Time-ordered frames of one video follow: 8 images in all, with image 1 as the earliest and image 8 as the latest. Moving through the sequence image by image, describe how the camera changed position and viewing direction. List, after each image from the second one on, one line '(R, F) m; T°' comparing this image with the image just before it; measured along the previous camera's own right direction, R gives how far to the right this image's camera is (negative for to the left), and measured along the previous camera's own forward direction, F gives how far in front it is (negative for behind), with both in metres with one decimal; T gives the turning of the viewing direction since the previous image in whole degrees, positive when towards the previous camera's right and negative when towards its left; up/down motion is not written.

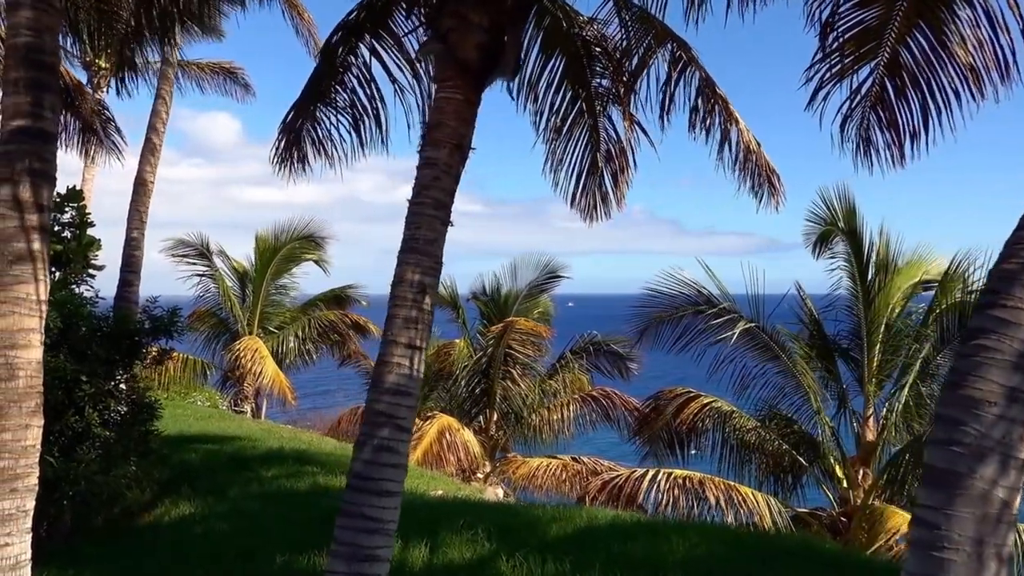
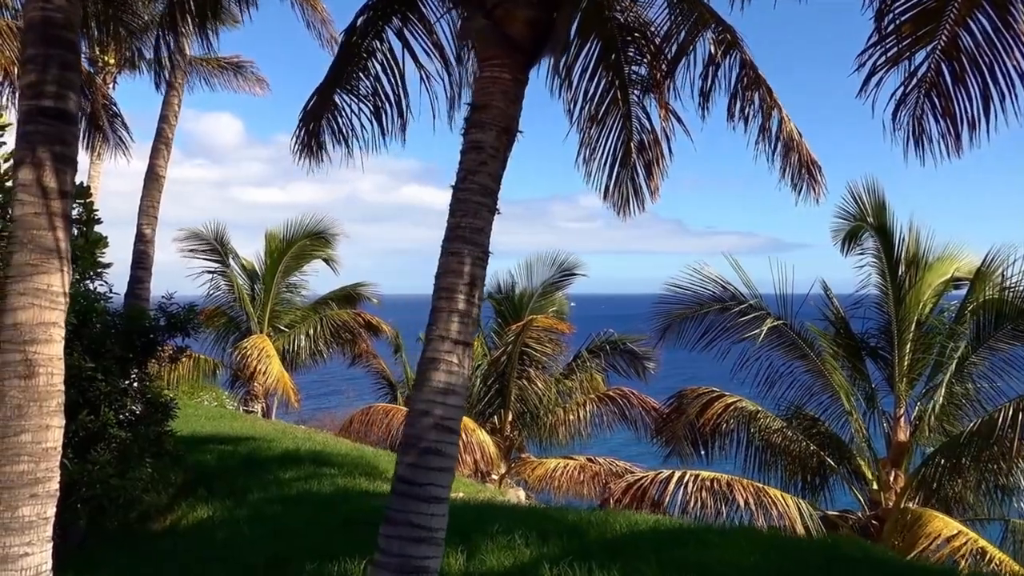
(-0.2, +0.3) m; 0°
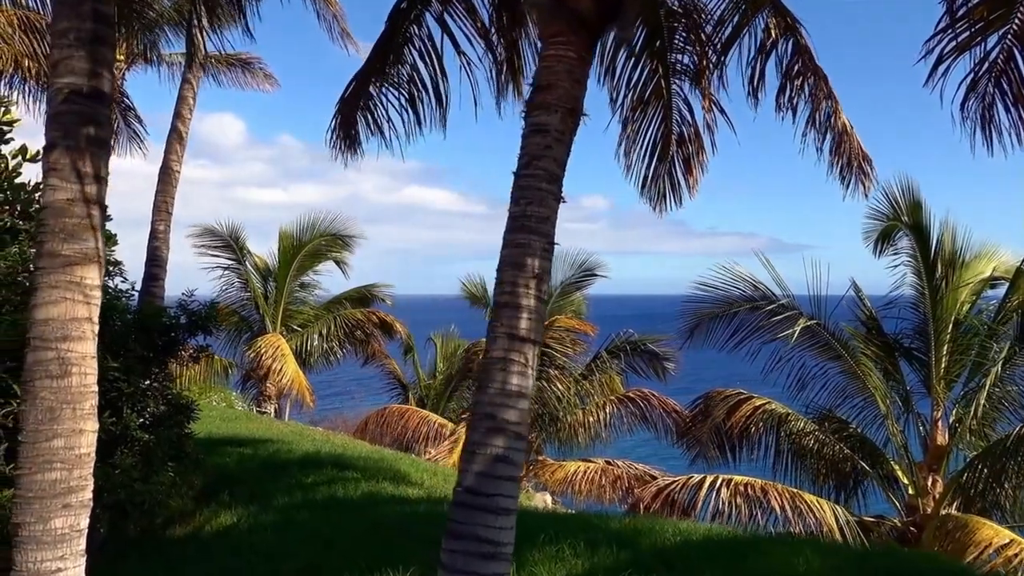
(-0.3, +0.3) m; 0°
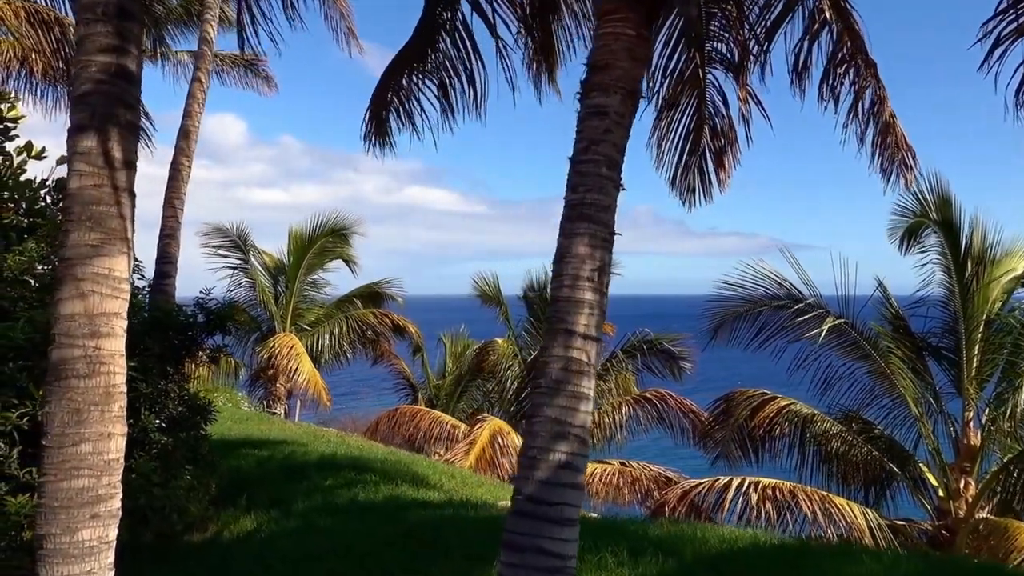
(-0.2, +0.2) m; 0°
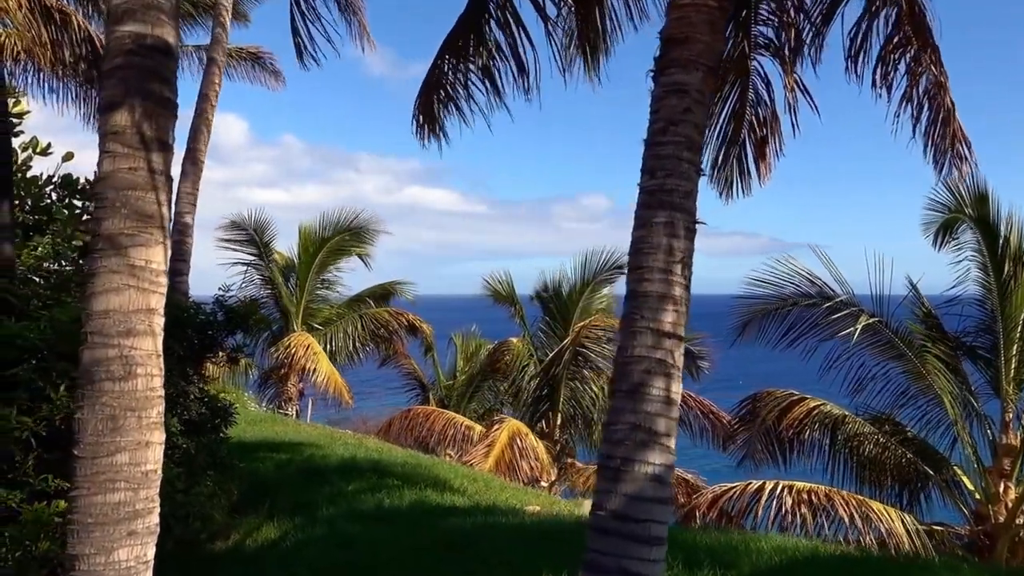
(-0.3, +0.3) m; 0°
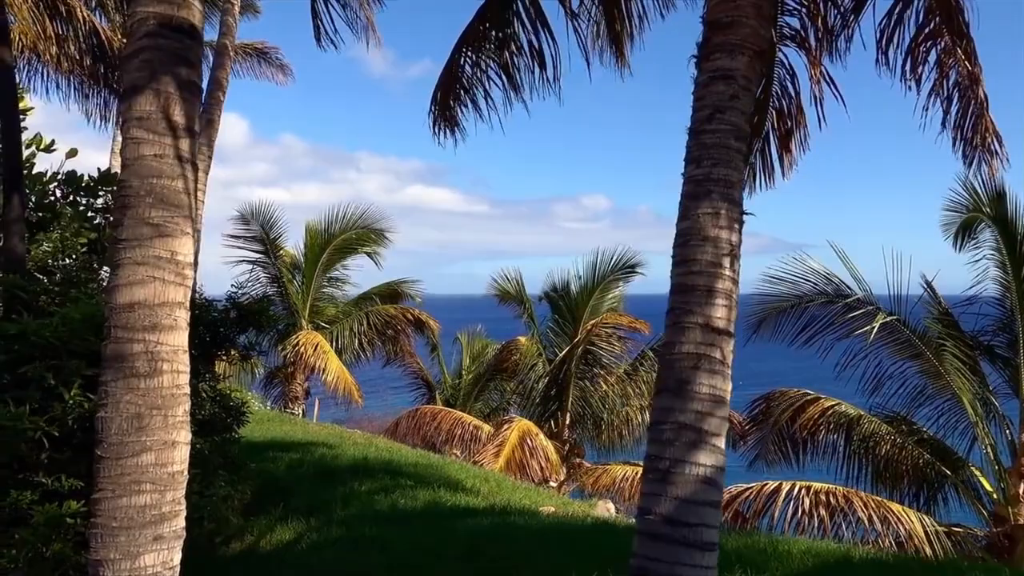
(-0.1, +0.1) m; 0°
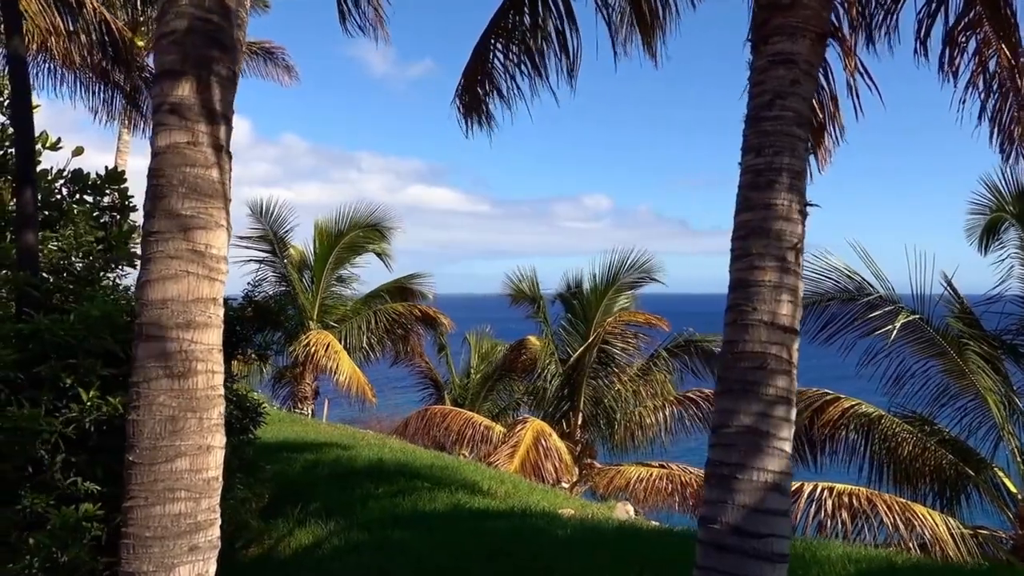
(-0.2, +0.2) m; 0°
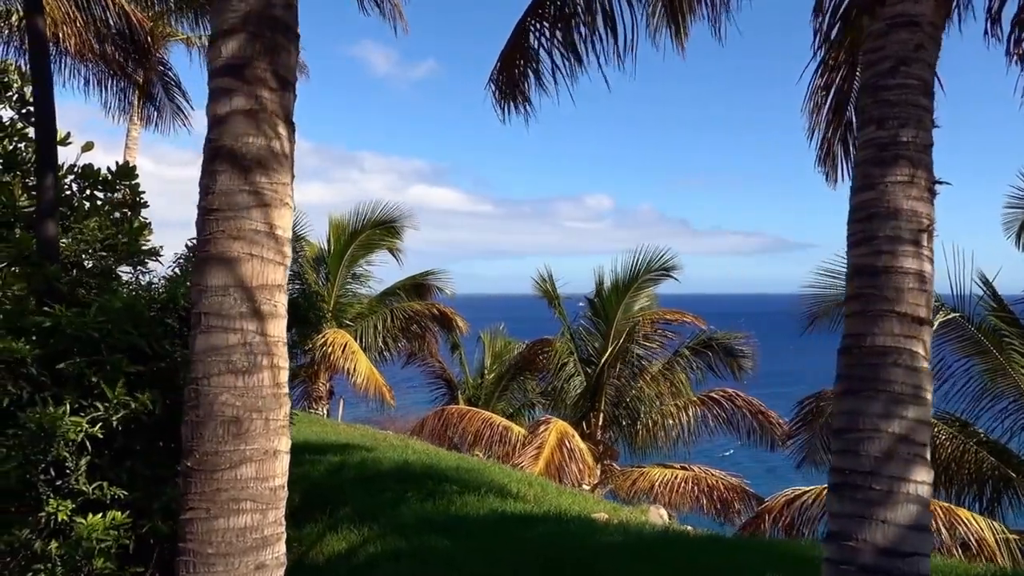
(-0.3, +0.3) m; 0°
